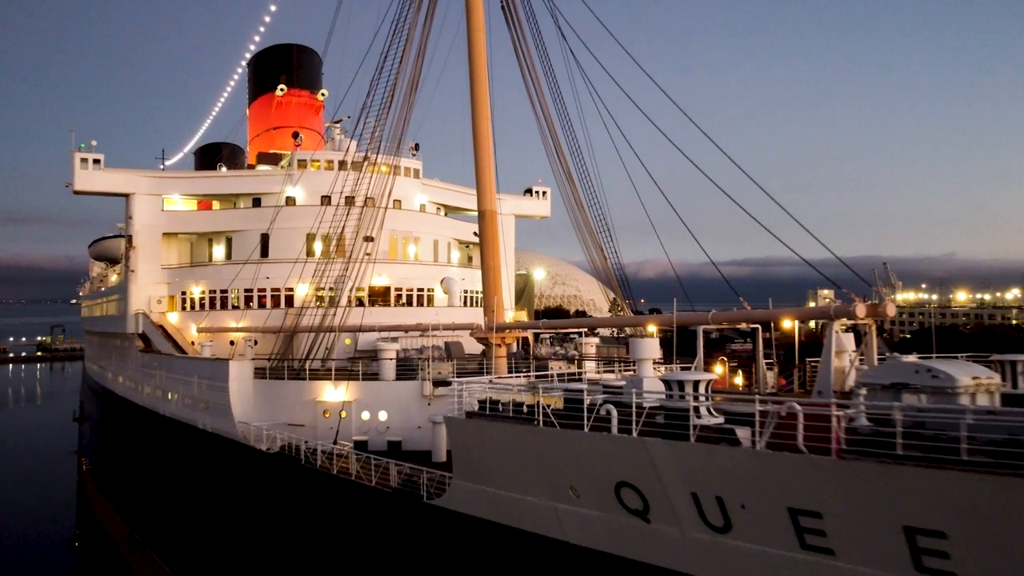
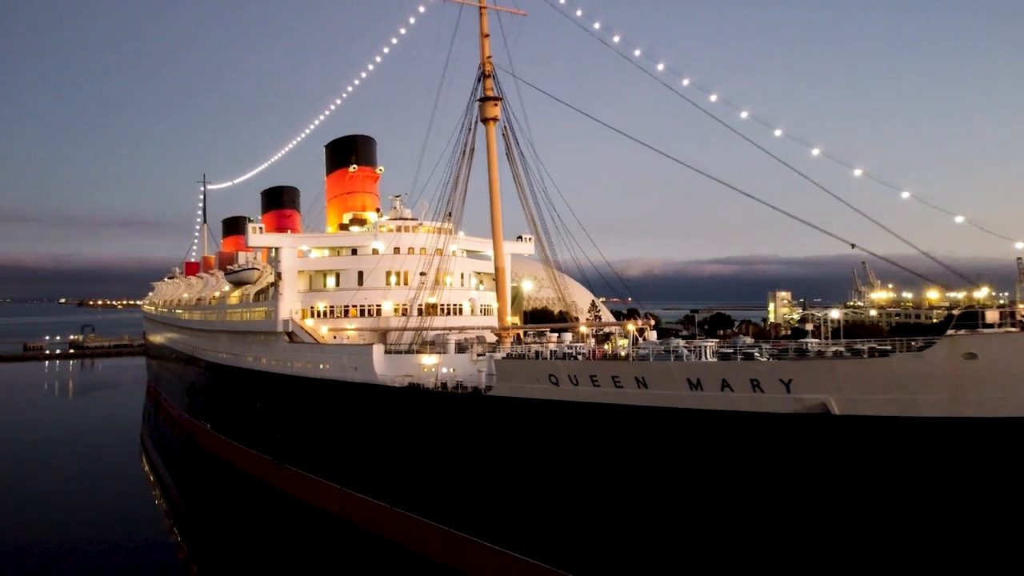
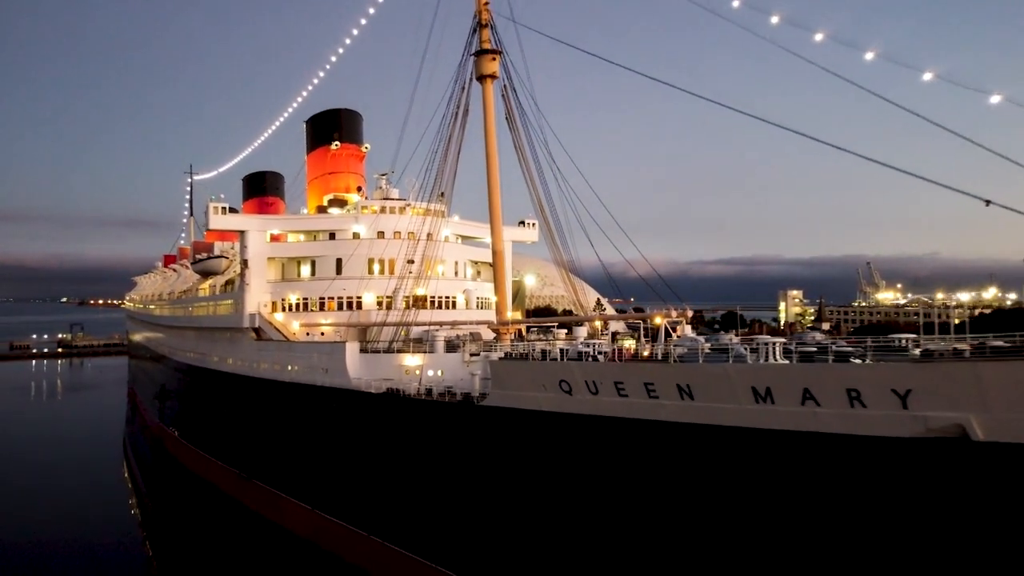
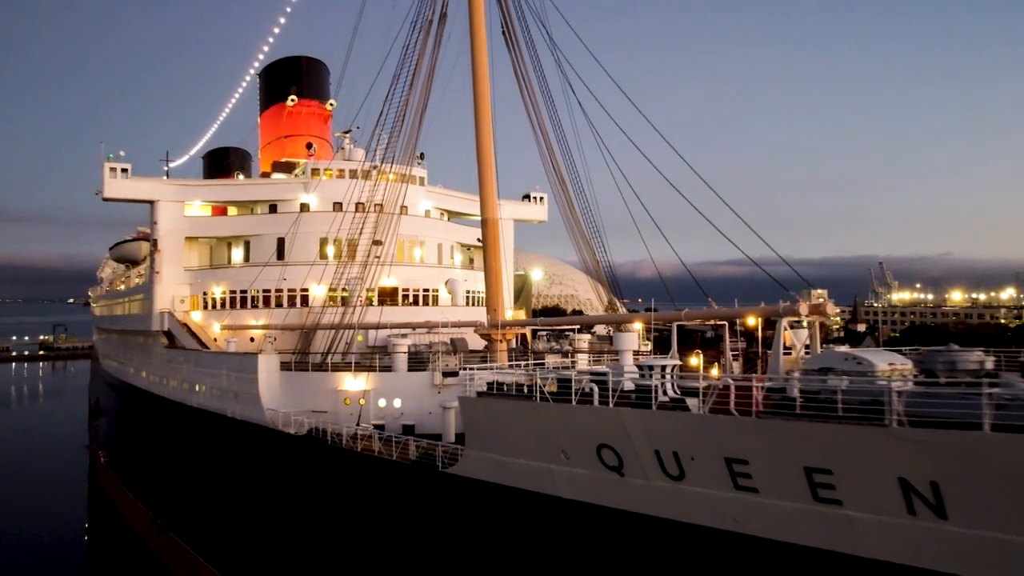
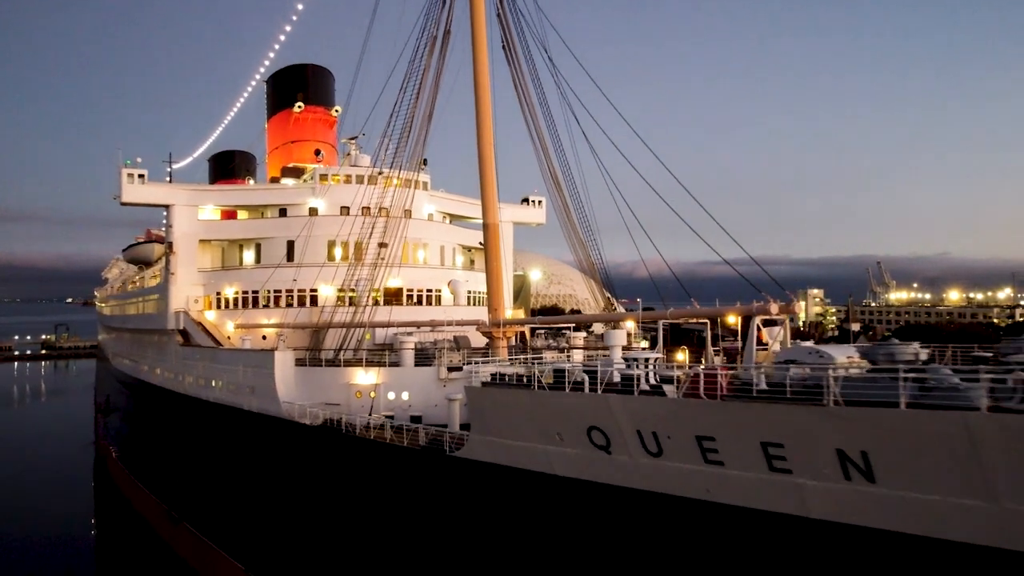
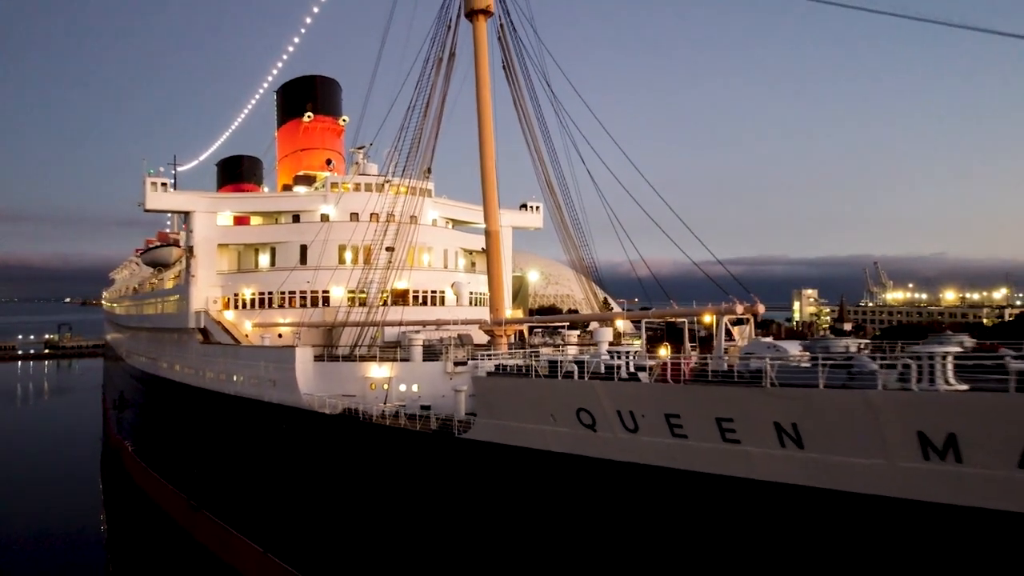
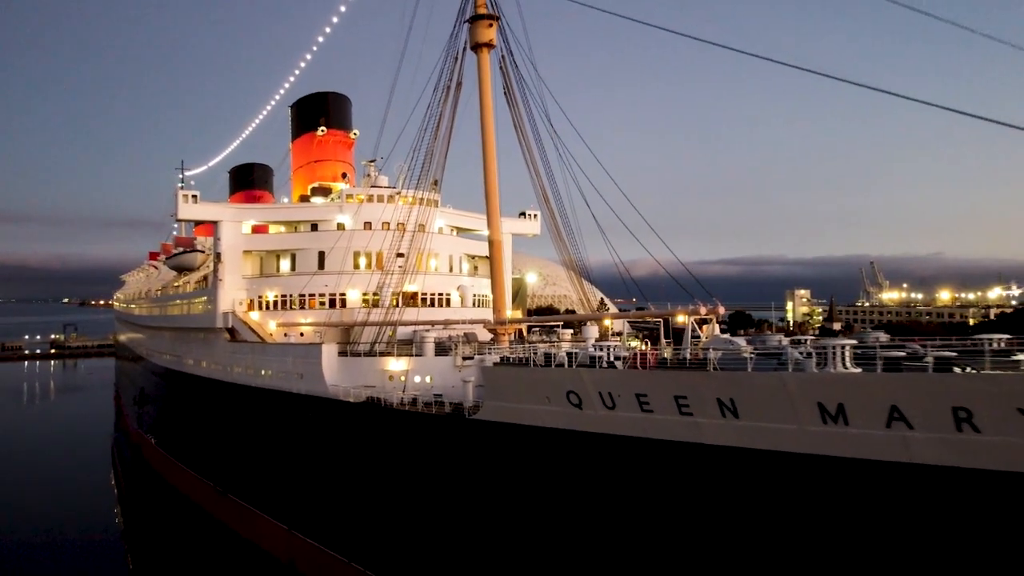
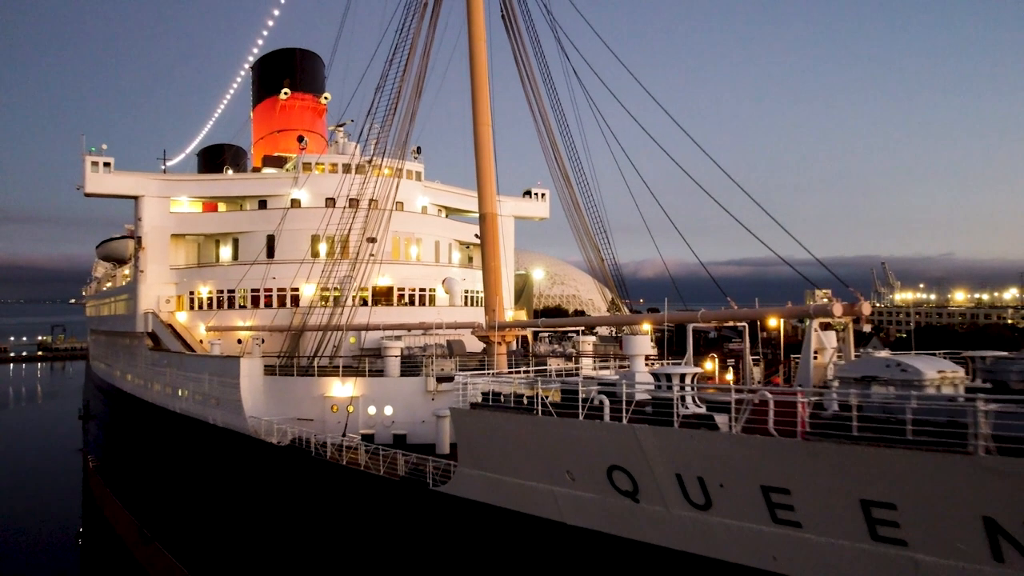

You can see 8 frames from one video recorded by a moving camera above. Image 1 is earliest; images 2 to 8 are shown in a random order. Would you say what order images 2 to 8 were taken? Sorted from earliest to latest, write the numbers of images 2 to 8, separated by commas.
8, 4, 5, 6, 7, 3, 2
